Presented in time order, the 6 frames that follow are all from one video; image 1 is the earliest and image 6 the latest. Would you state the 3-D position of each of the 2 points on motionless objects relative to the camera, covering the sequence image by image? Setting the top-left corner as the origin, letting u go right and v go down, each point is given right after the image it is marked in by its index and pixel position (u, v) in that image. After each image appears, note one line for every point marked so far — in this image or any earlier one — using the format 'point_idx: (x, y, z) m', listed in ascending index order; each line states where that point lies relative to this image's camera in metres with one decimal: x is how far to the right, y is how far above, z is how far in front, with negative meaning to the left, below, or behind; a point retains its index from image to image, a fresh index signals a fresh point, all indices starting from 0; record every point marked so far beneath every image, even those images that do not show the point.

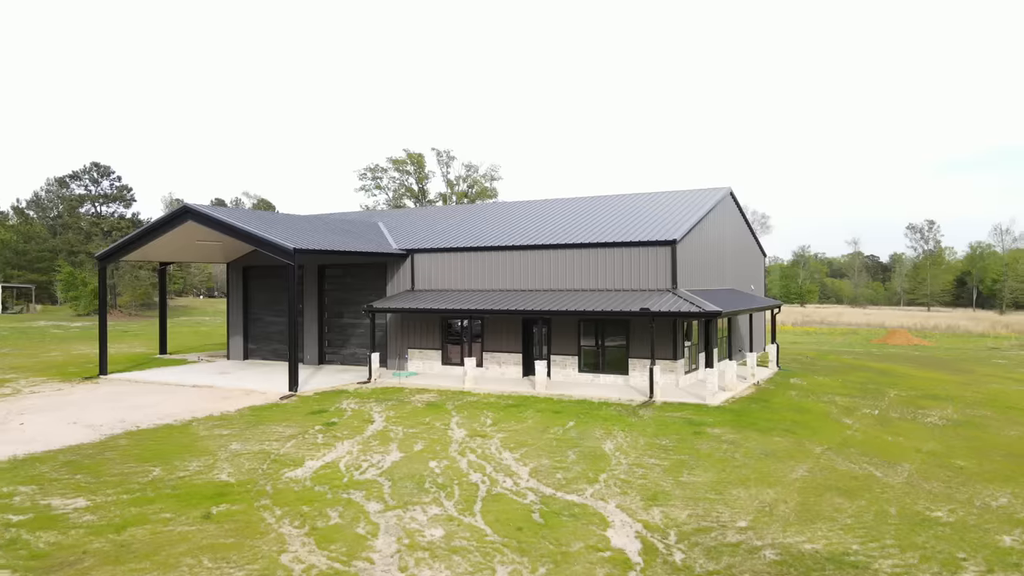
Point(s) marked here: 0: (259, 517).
0: (-3.0, -2.7, +7.5) m
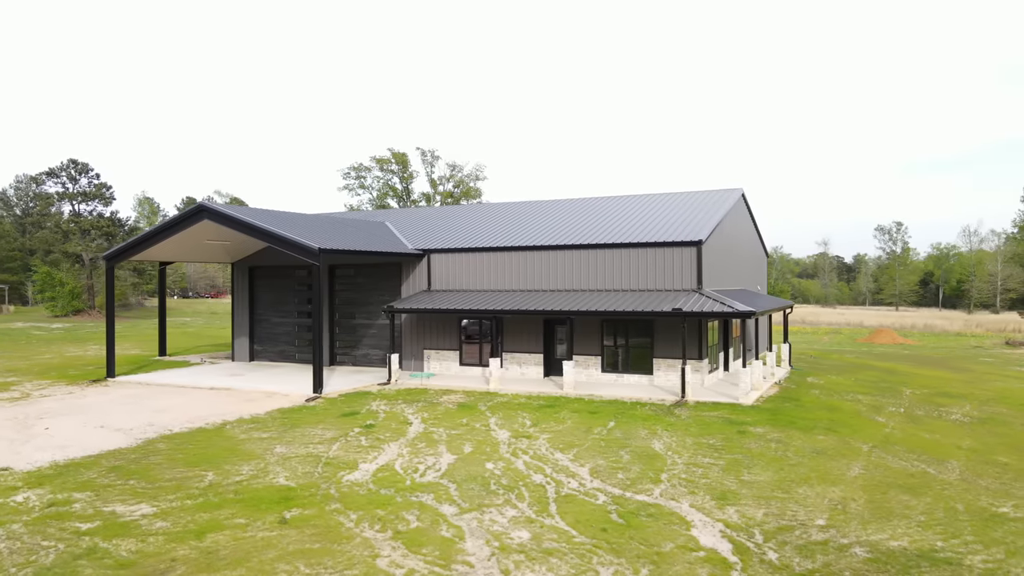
0: (-2.0, -2.7, +7.3) m
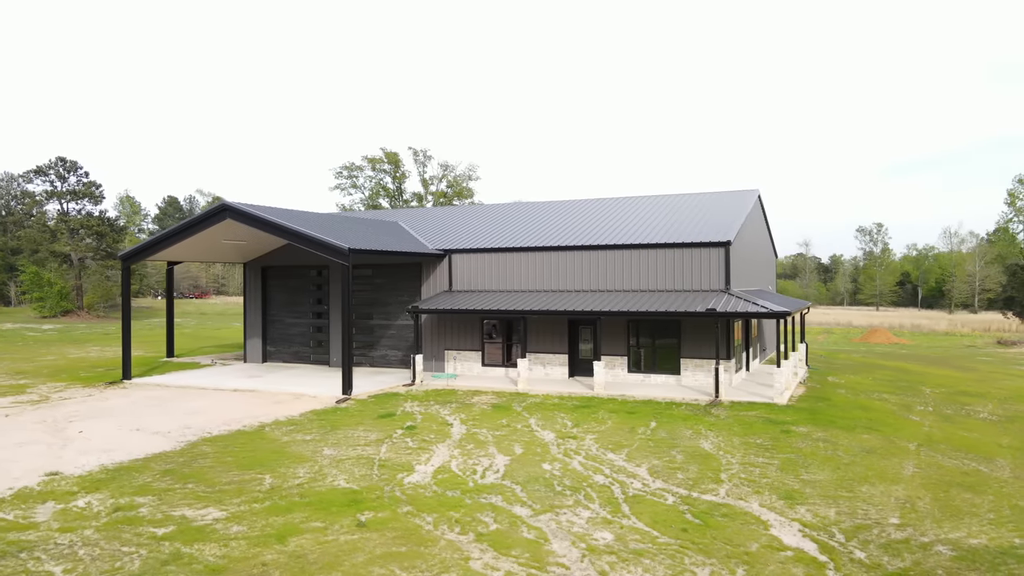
0: (-1.1, -2.7, +7.3) m
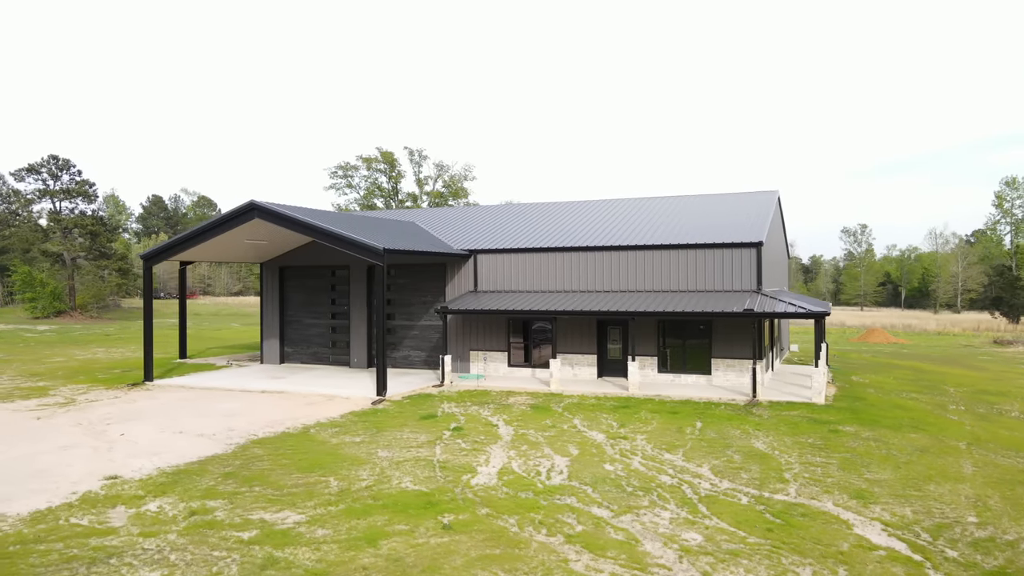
0: (-0.1, -2.7, +7.2) m
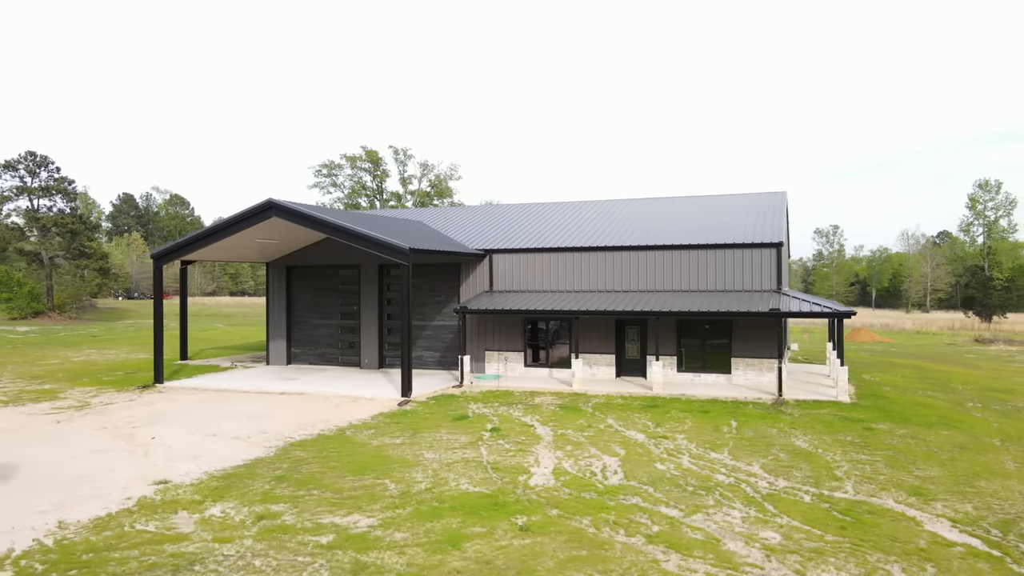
0: (+0.7, -2.7, +7.2) m
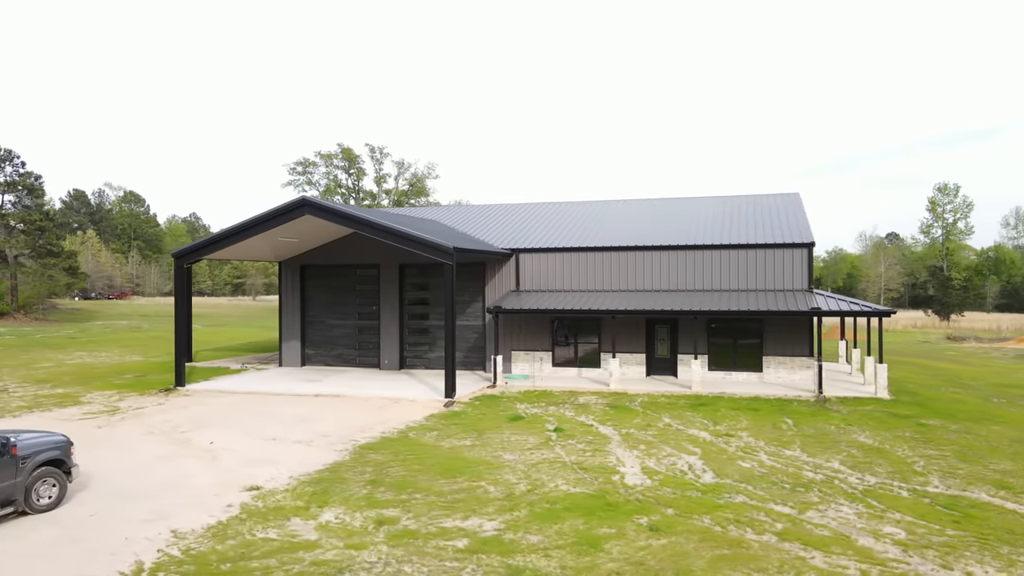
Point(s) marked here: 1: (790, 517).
0: (+2.2, -2.7, +7.2) m
1: (+3.3, -2.7, +7.5) m
